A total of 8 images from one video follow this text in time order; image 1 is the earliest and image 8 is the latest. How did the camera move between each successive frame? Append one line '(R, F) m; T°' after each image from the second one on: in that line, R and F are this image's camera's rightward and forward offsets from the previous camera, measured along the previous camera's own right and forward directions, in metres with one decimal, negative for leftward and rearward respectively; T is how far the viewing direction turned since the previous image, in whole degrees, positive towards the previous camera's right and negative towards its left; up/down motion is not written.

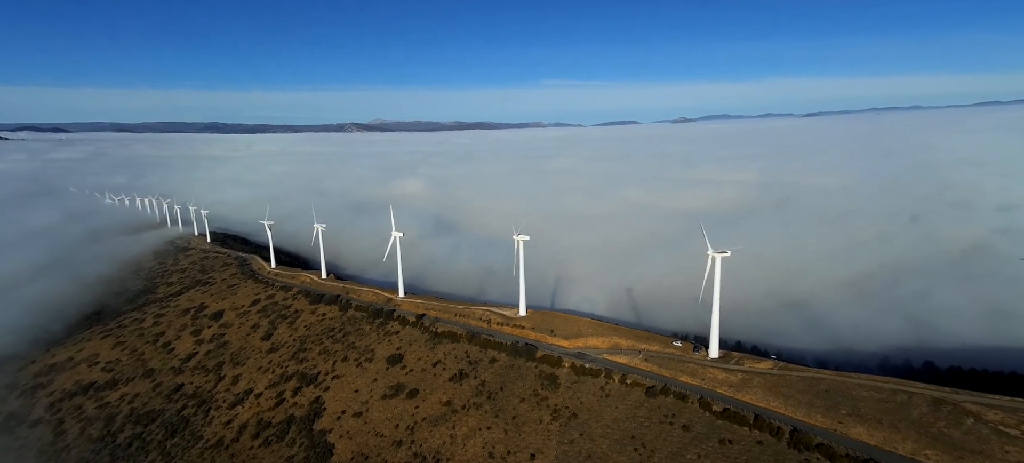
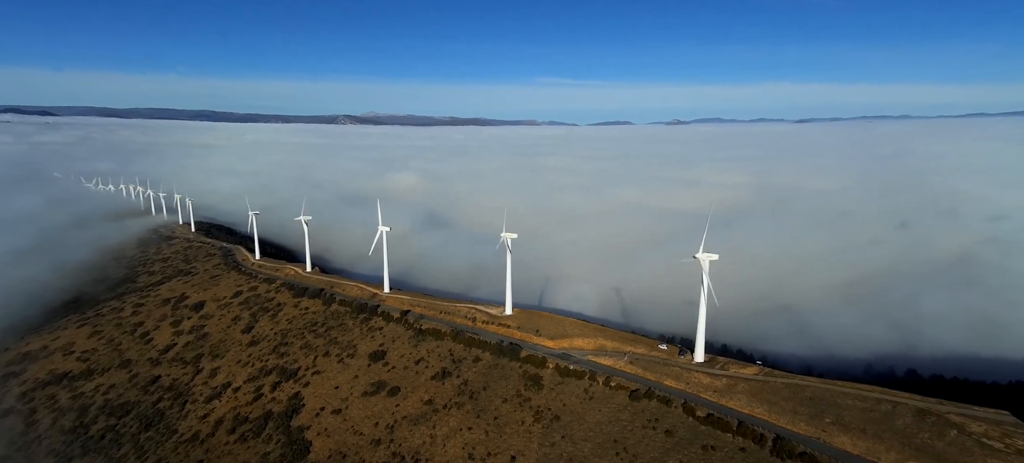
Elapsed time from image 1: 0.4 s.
(+0.5, +0.7) m; +1°
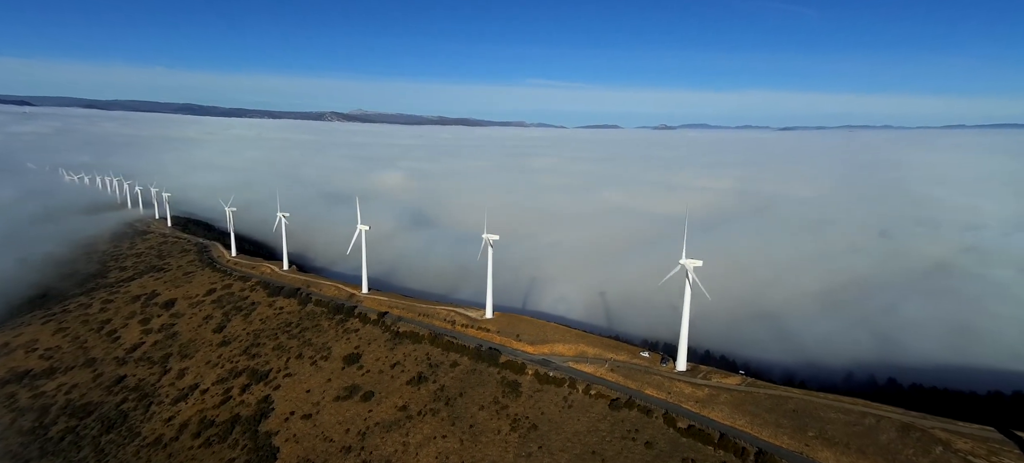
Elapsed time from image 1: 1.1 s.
(+0.7, +1.1) m; +1°
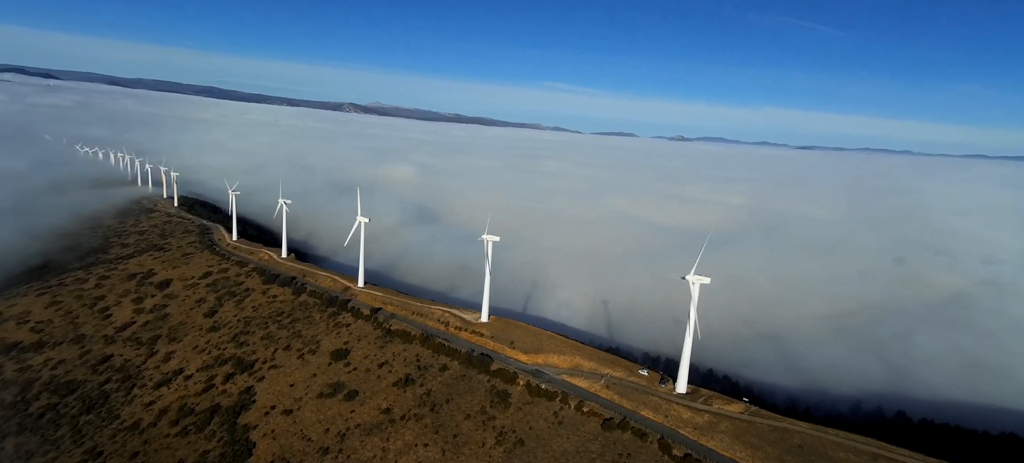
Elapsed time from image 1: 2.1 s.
(+0.6, +1.4) m; -1°
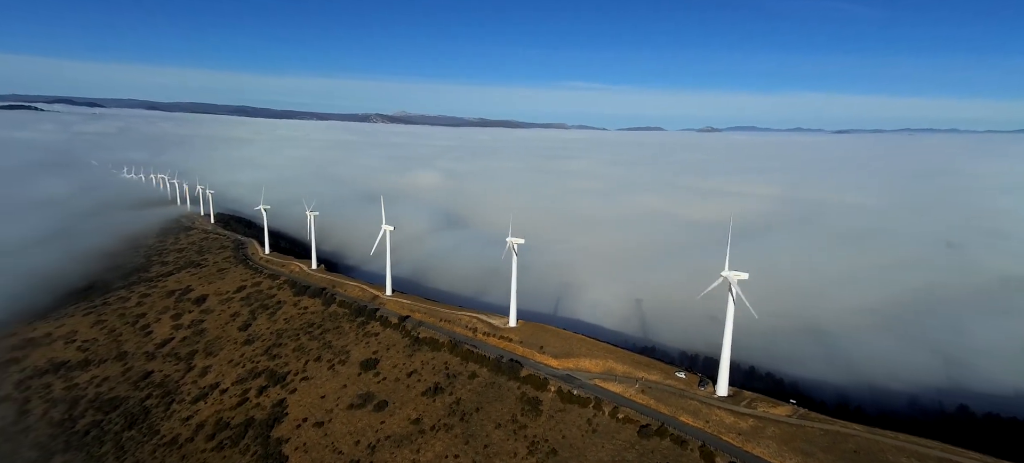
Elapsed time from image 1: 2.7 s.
(+0.2, +0.8) m; -3°
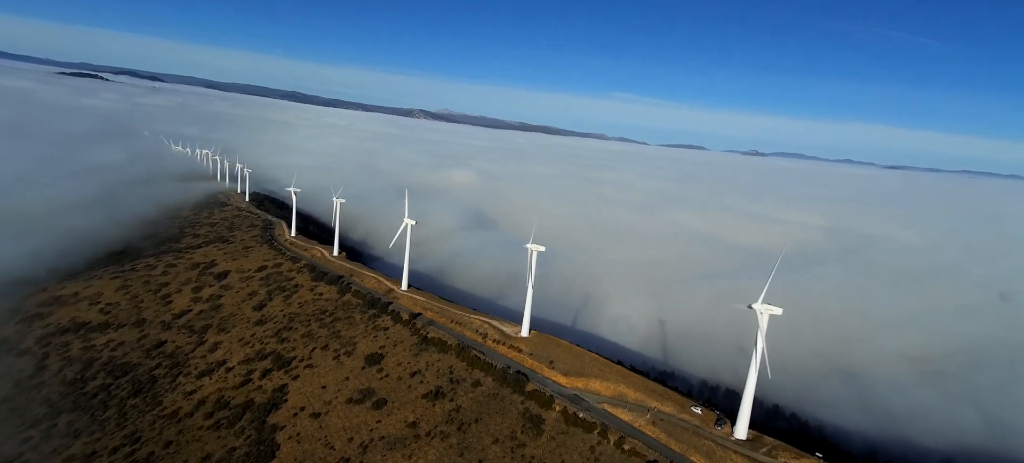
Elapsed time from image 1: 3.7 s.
(+0.5, +1.3) m; -4°
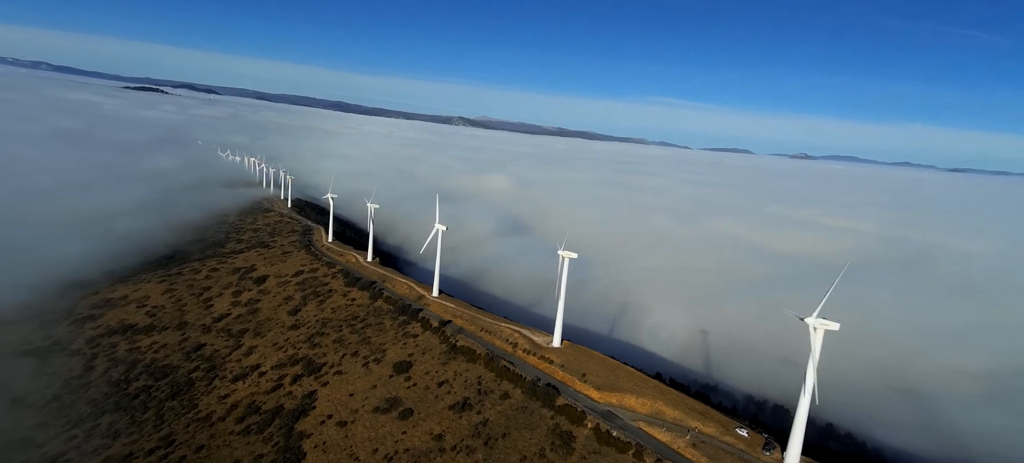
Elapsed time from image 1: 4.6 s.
(+0.4, +1.2) m; -5°
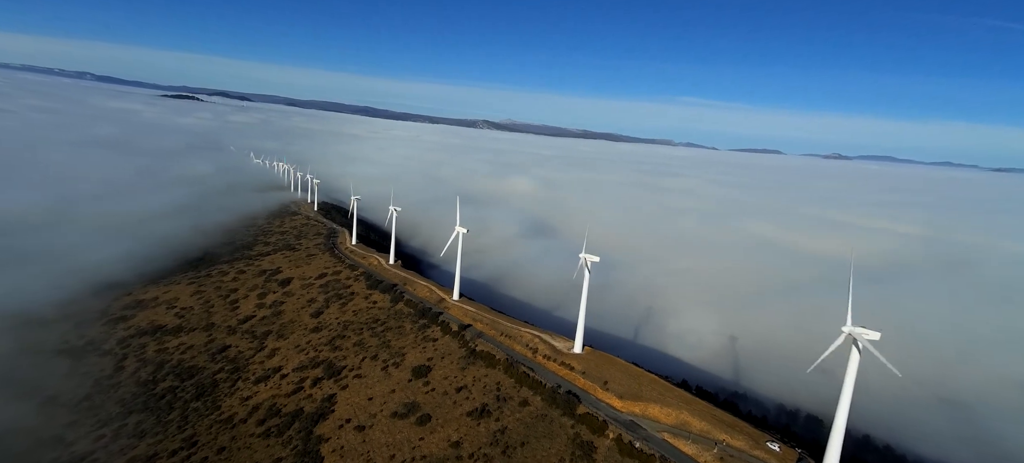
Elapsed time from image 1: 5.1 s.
(+0.3, +0.7) m; -3°
